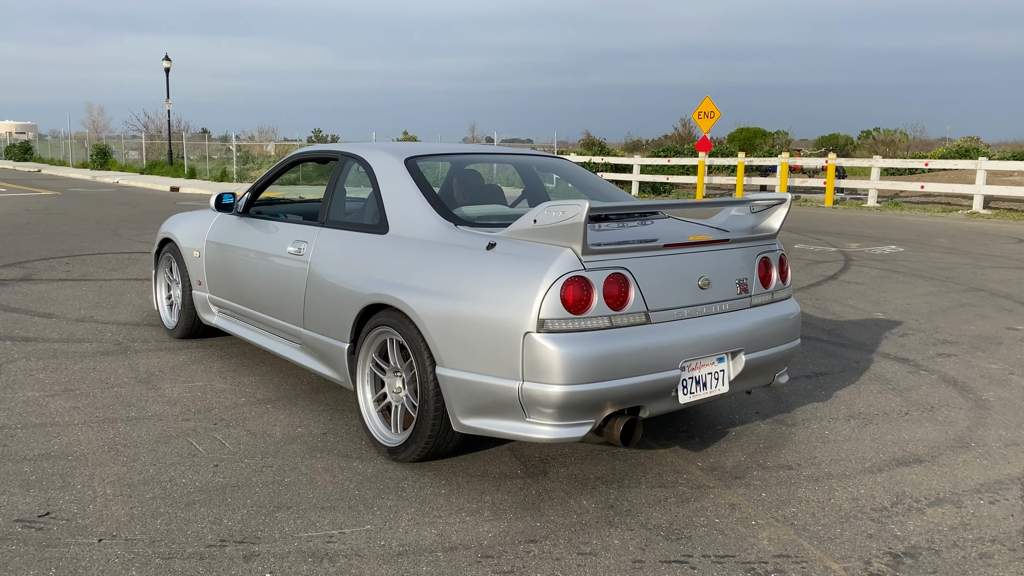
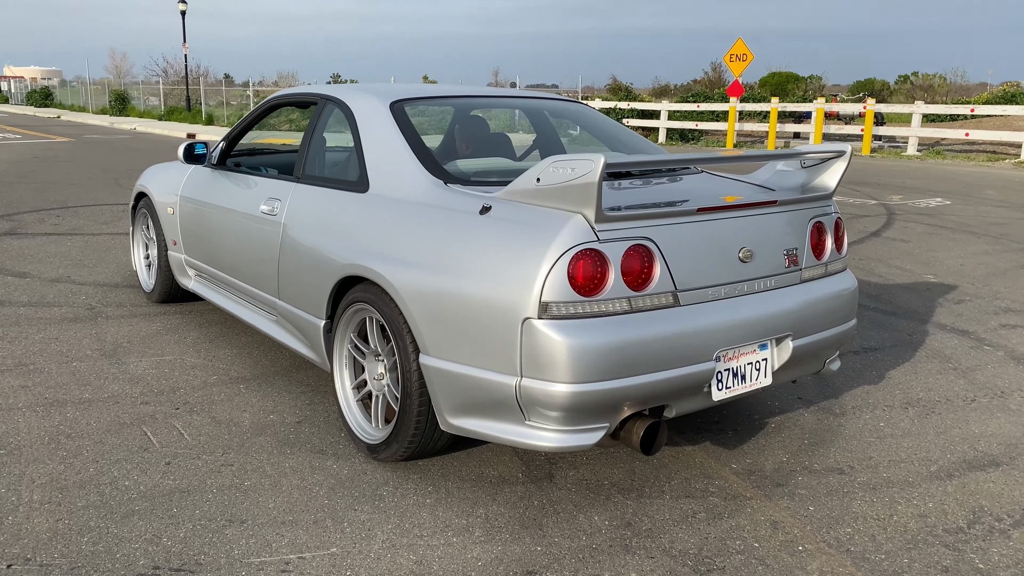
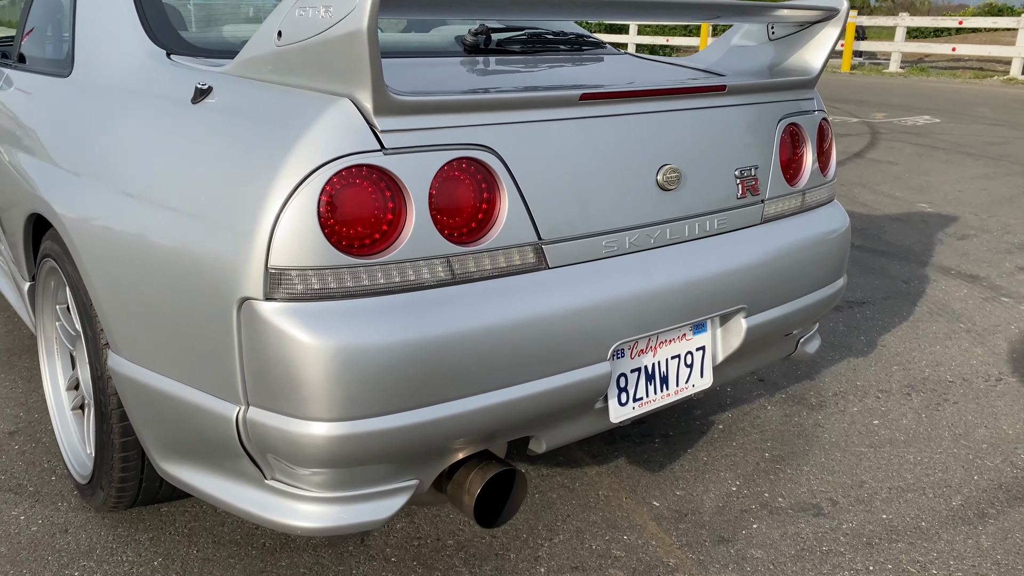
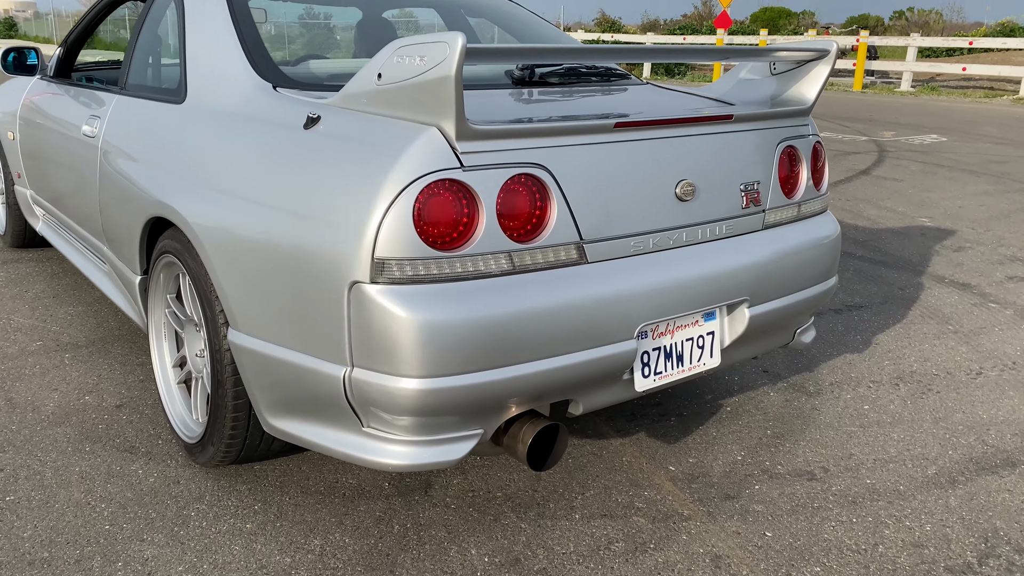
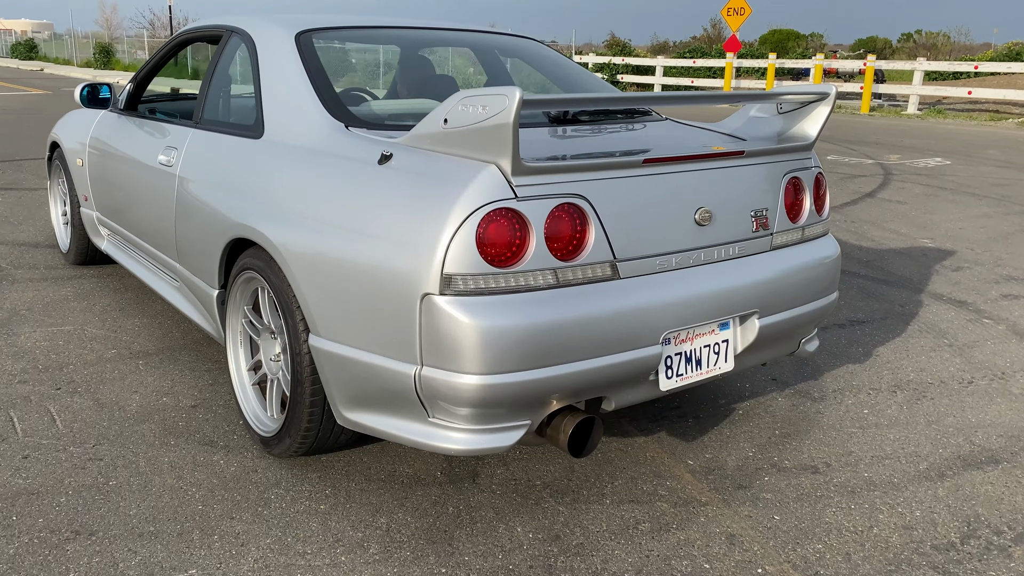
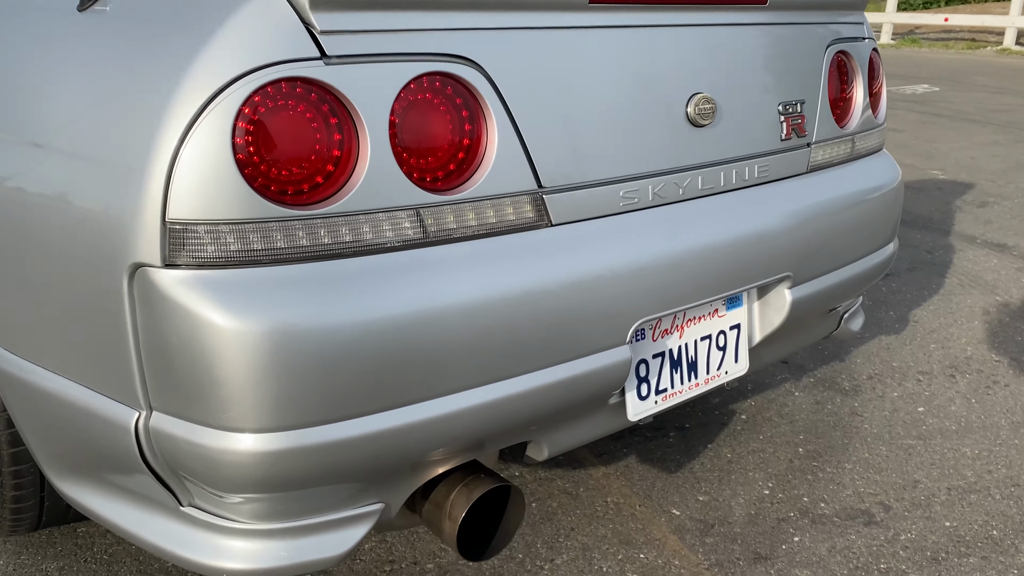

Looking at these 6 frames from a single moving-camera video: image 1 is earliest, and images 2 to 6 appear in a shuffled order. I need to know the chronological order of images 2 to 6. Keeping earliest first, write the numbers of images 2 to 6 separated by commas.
2, 5, 4, 3, 6
